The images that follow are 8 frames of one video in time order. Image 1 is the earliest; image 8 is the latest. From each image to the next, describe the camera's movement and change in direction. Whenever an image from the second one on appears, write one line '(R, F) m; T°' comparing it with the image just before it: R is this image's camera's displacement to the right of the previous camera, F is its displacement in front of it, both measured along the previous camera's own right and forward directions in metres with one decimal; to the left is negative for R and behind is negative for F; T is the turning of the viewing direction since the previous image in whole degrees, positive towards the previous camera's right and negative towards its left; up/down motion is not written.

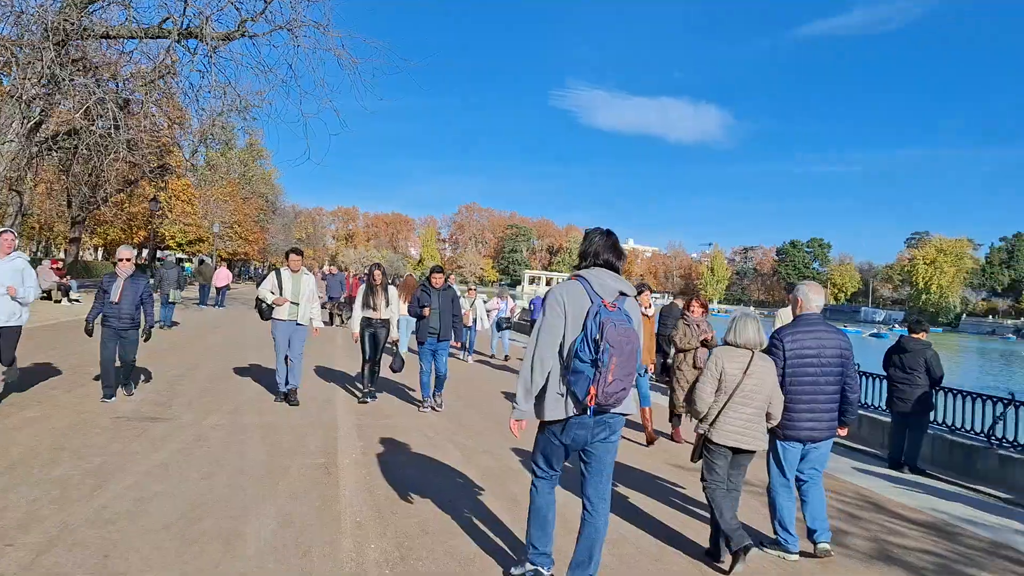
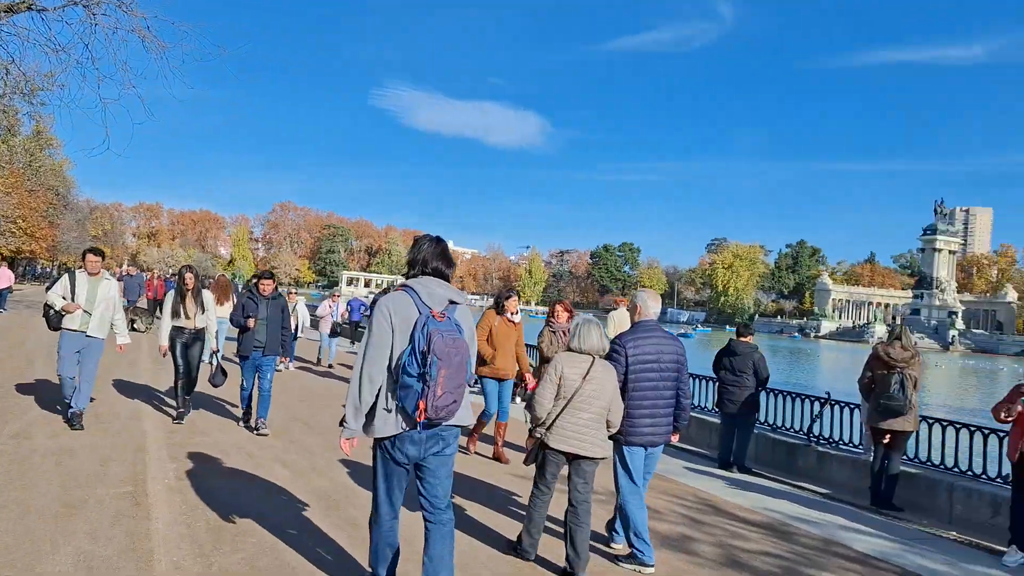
(-0.1, +0.3) m; +12°
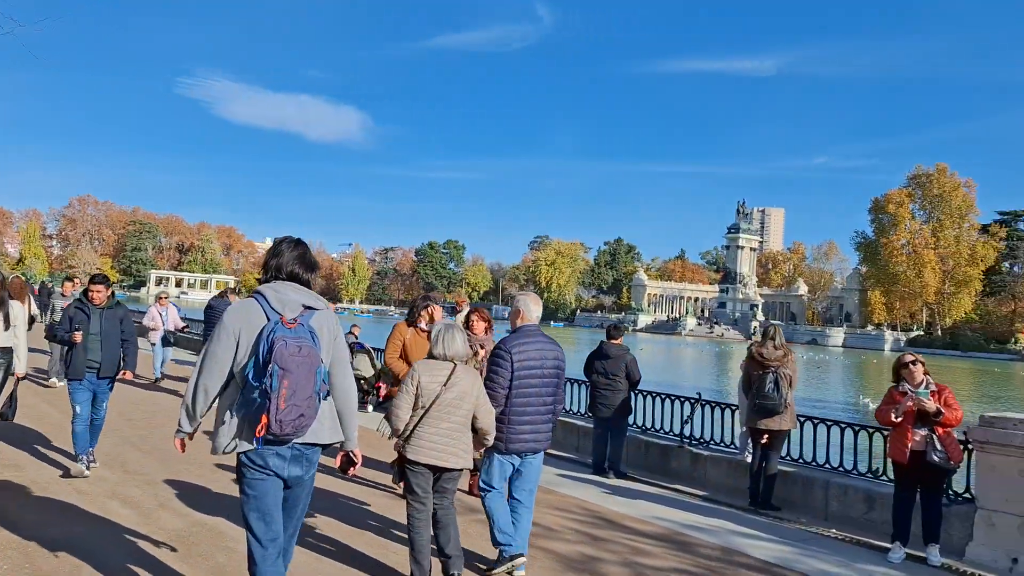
(-0.3, +0.5) m; +12°
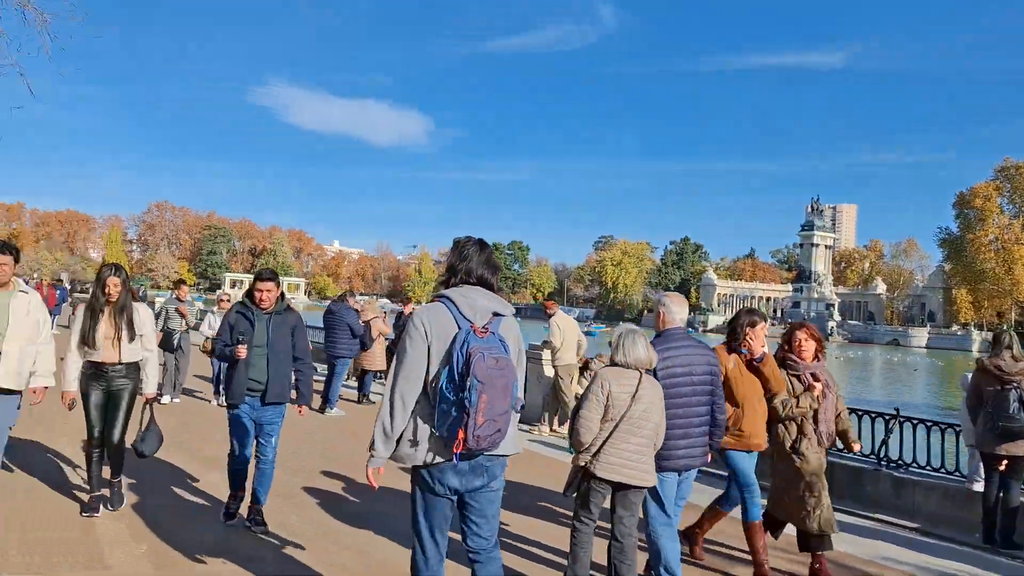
(-0.8, +0.7) m; -4°
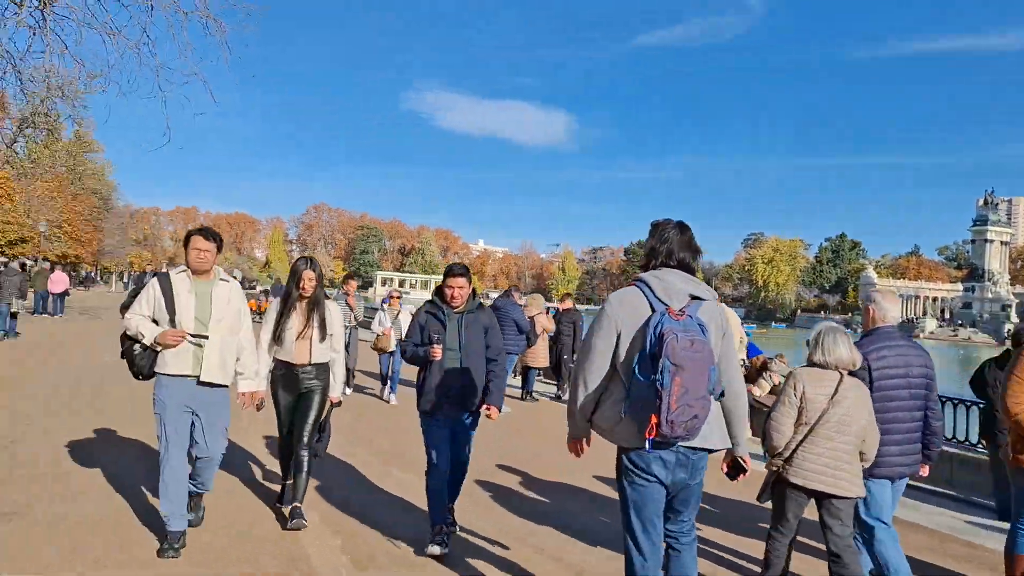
(-0.3, +0.2) m; -9°
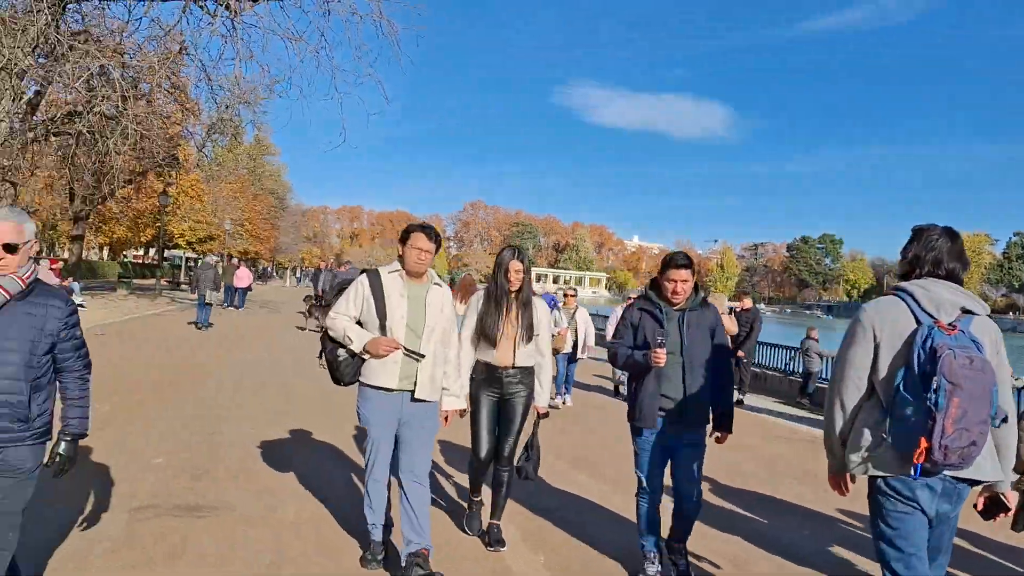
(-0.3, +0.3) m; -10°
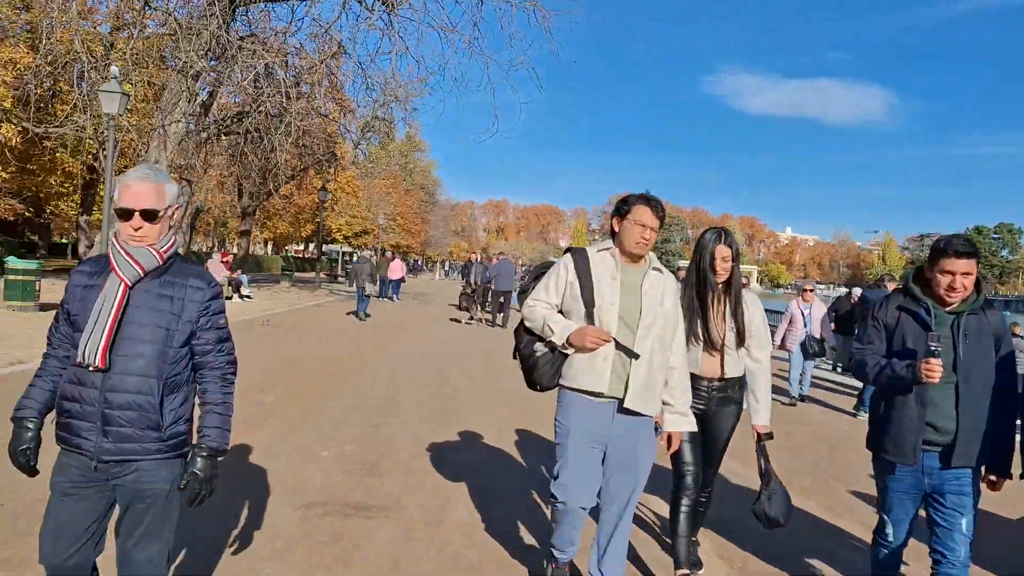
(-0.2, +0.4) m; -10°
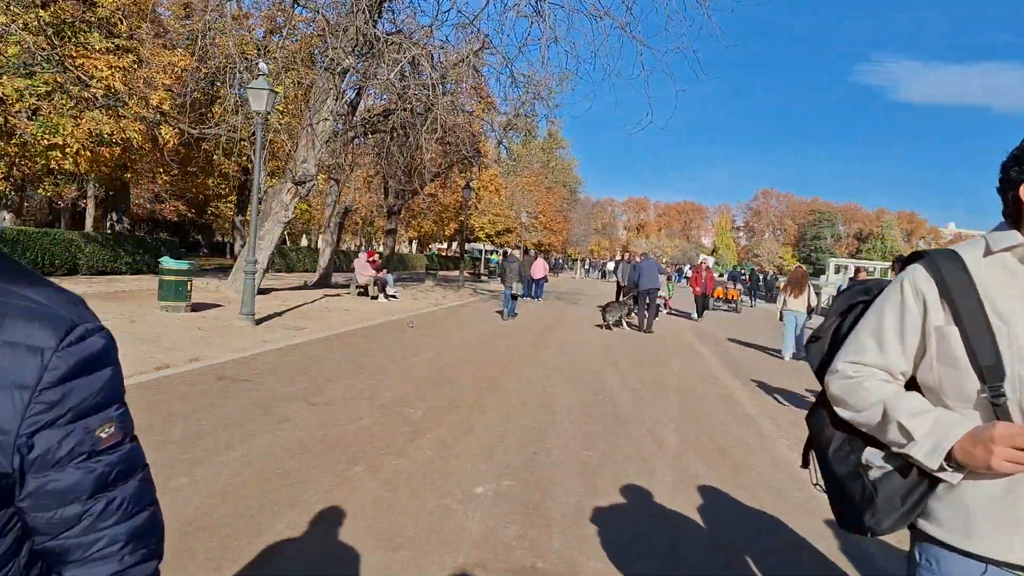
(-0.3, +0.9) m; -9°
